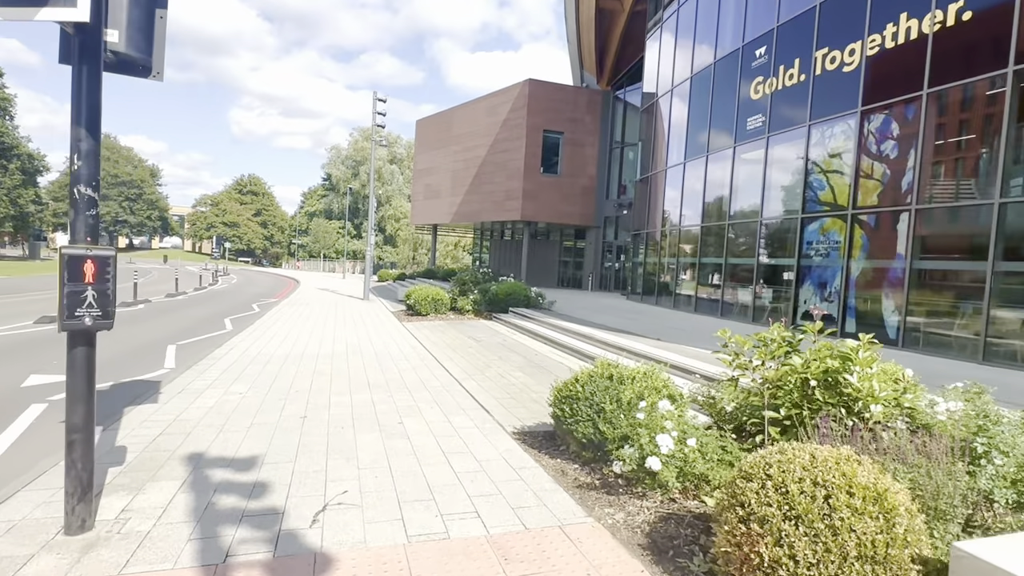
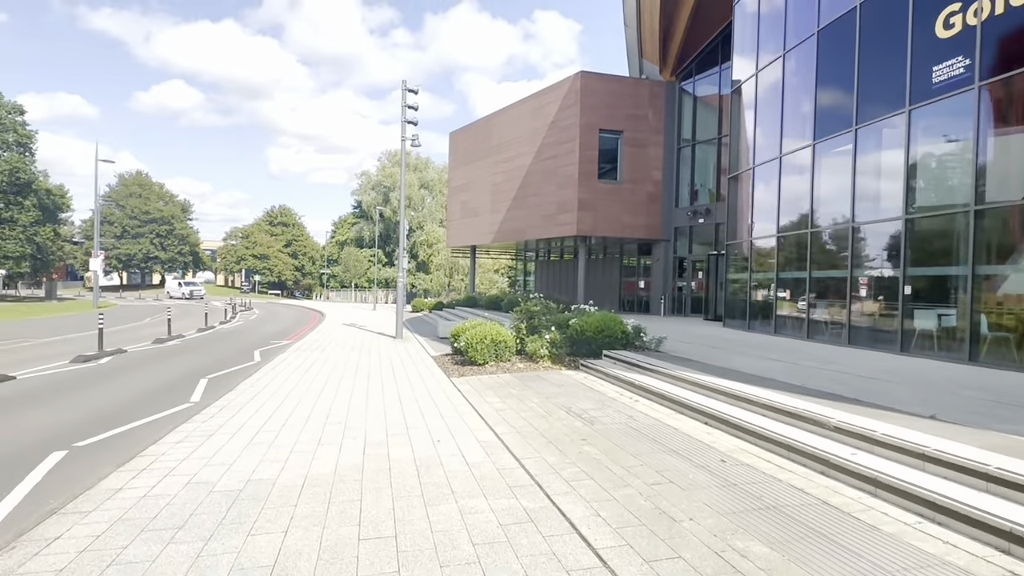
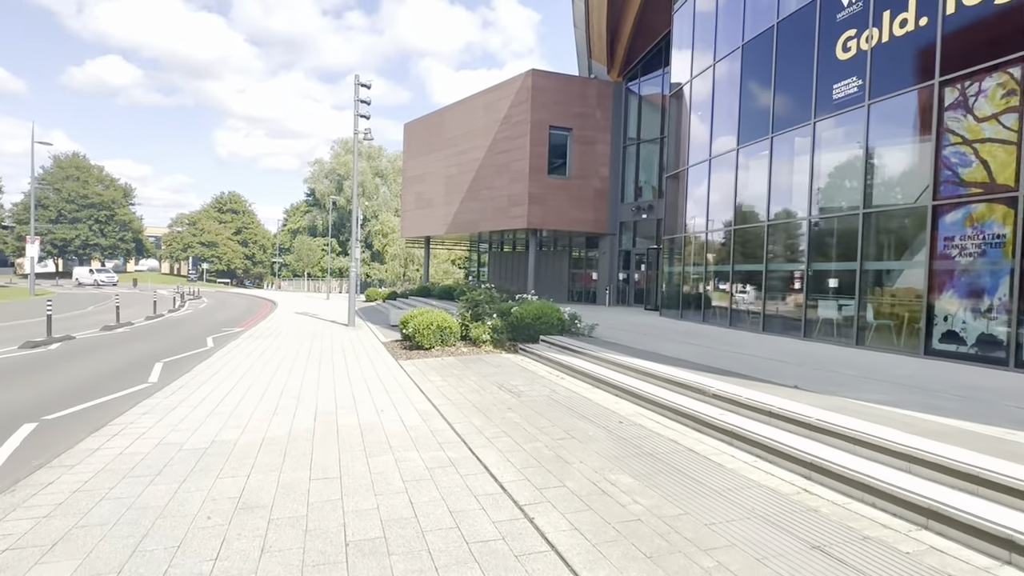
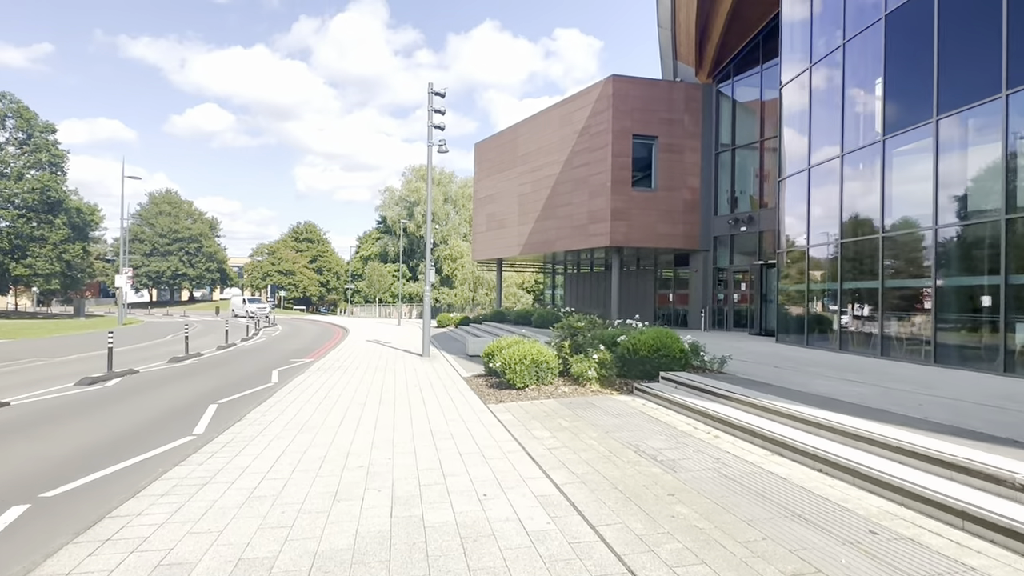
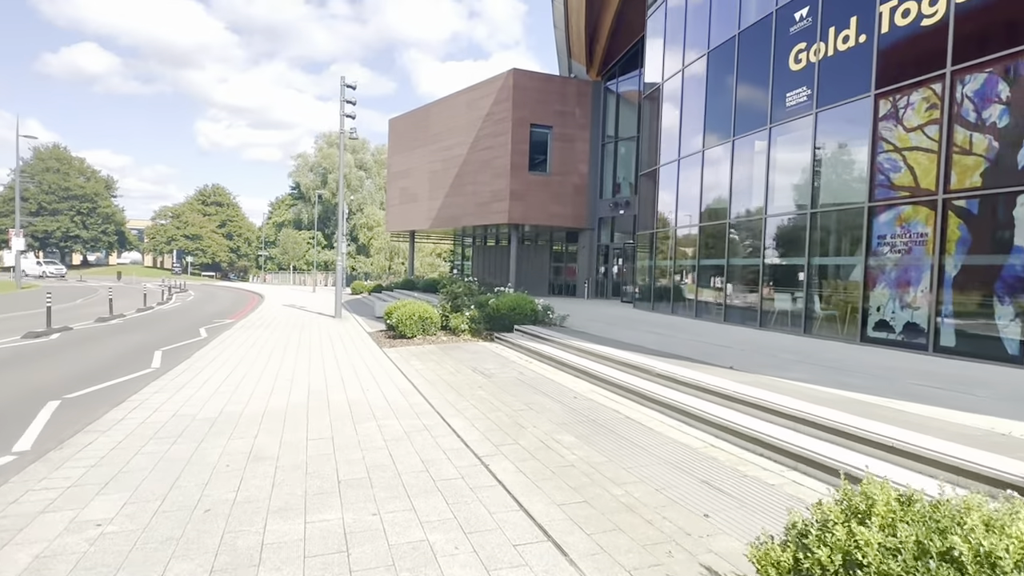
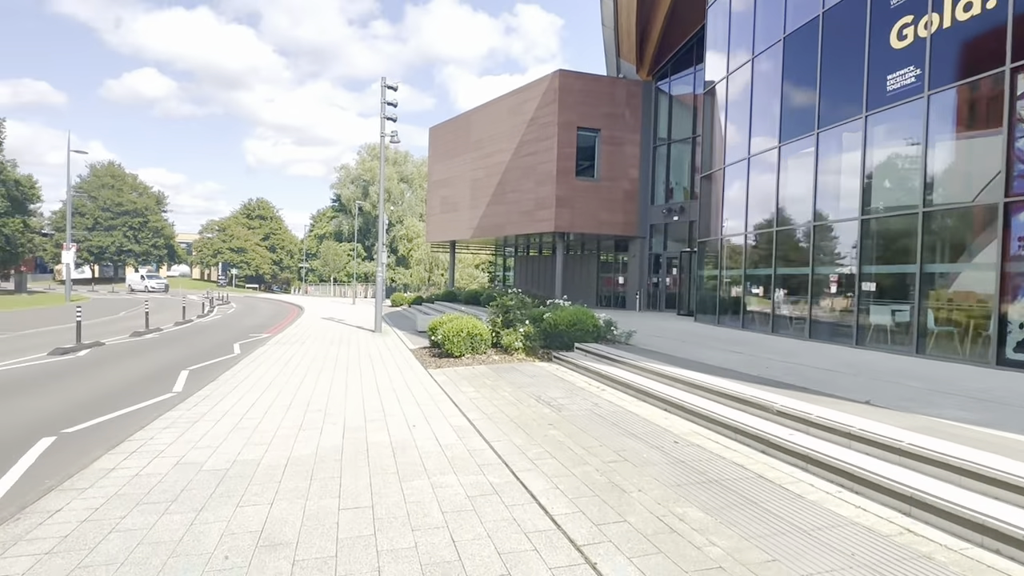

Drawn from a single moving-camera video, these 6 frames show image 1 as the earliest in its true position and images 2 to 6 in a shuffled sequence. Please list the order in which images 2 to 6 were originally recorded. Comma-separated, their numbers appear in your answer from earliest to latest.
5, 3, 6, 2, 4
